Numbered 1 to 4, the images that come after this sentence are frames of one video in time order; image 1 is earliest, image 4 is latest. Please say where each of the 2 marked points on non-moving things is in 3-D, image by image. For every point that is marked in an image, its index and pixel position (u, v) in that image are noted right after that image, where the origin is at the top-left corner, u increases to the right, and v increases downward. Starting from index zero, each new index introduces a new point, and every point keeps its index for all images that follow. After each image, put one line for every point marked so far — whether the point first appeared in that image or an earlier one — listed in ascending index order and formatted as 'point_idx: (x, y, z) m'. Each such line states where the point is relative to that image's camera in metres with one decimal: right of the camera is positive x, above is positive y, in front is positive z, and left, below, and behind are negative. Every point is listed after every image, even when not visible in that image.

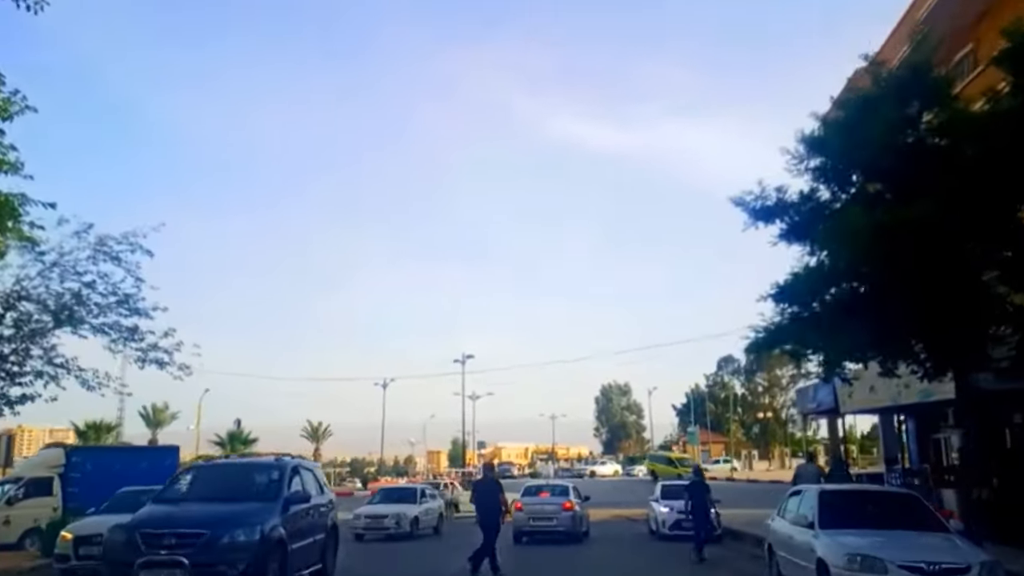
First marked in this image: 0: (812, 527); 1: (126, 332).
0: (+3.3, -2.7, +11.0) m
1: (-6.6, -0.7, +17.0) m
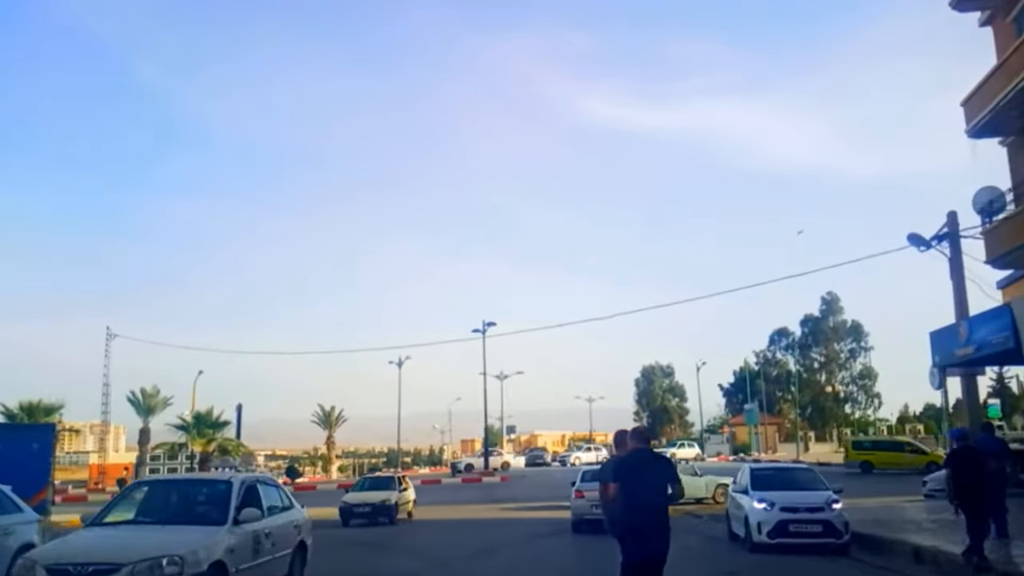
0: (+3.1, -0.9, +2.9) m
1: (-6.7, +0.8, +9.2) m
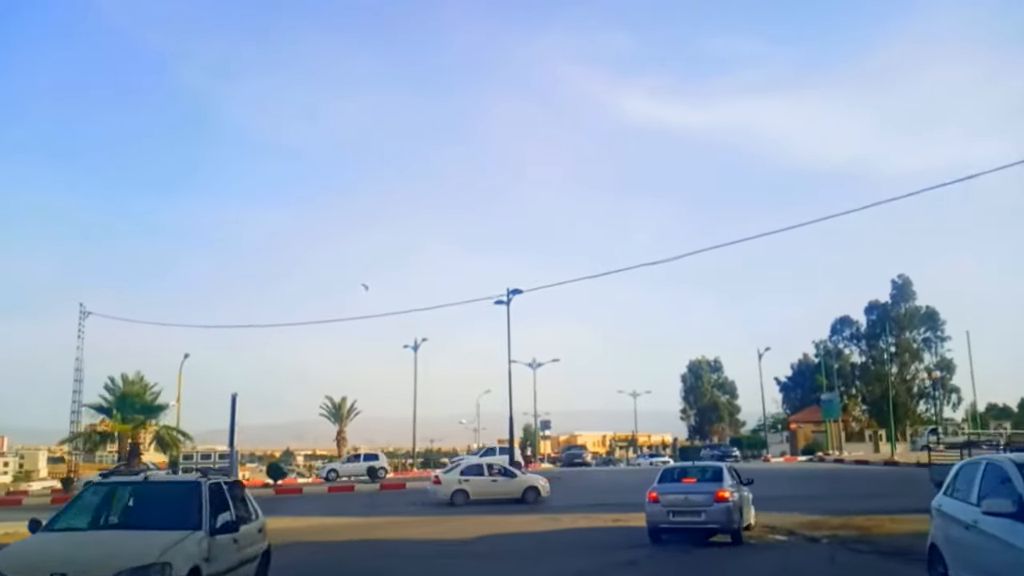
0: (+2.5, +0.8, -6.0) m
1: (-7.1, +2.5, +0.7) m
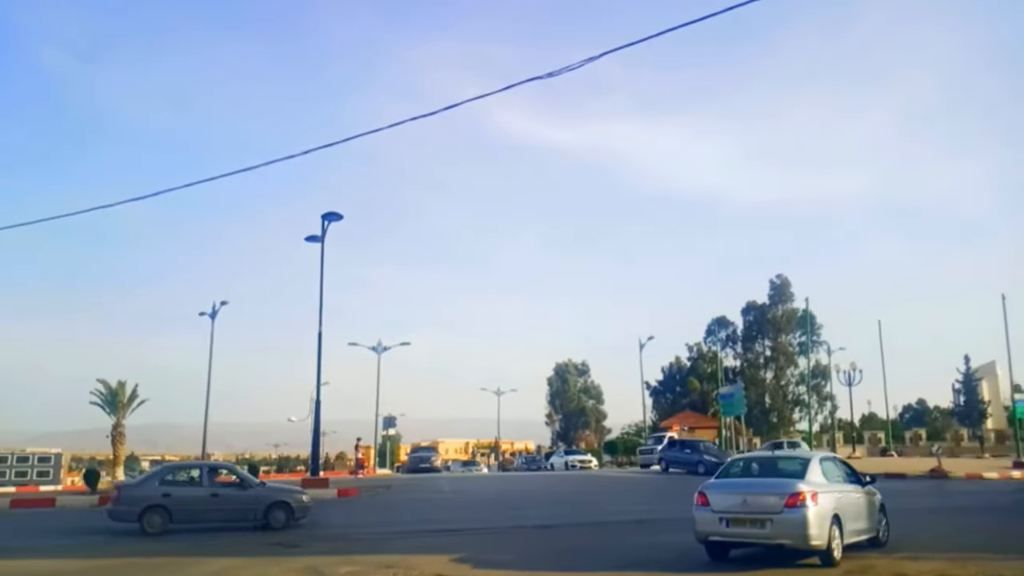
0: (+3.5, +3.1, -17.7) m
1: (-6.8, +5.1, -12.4) m
